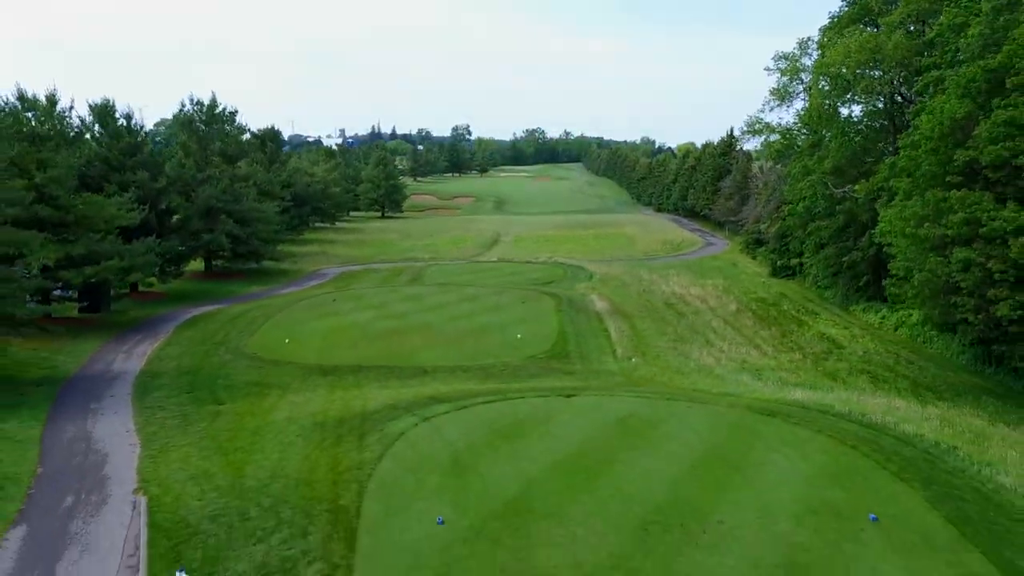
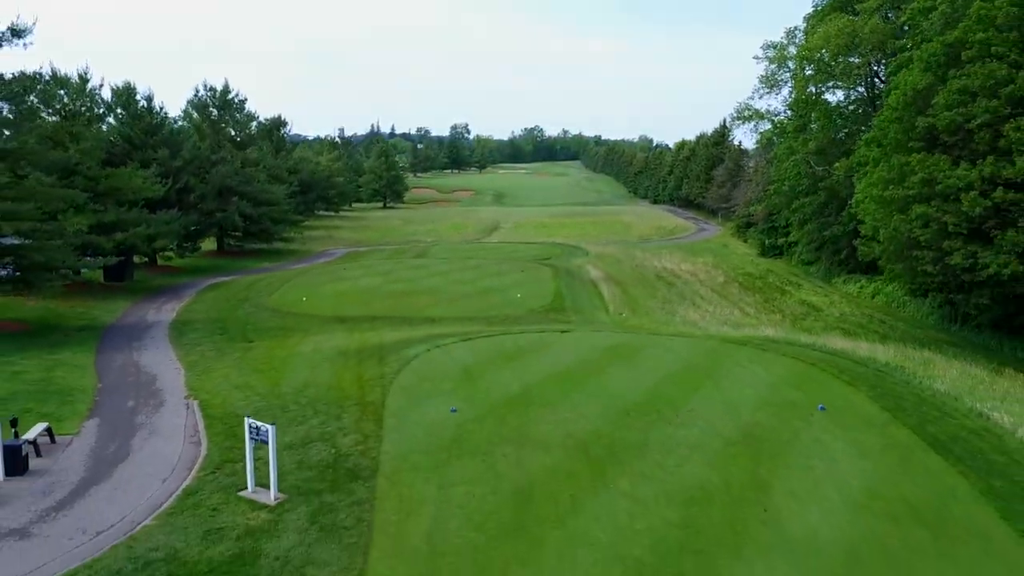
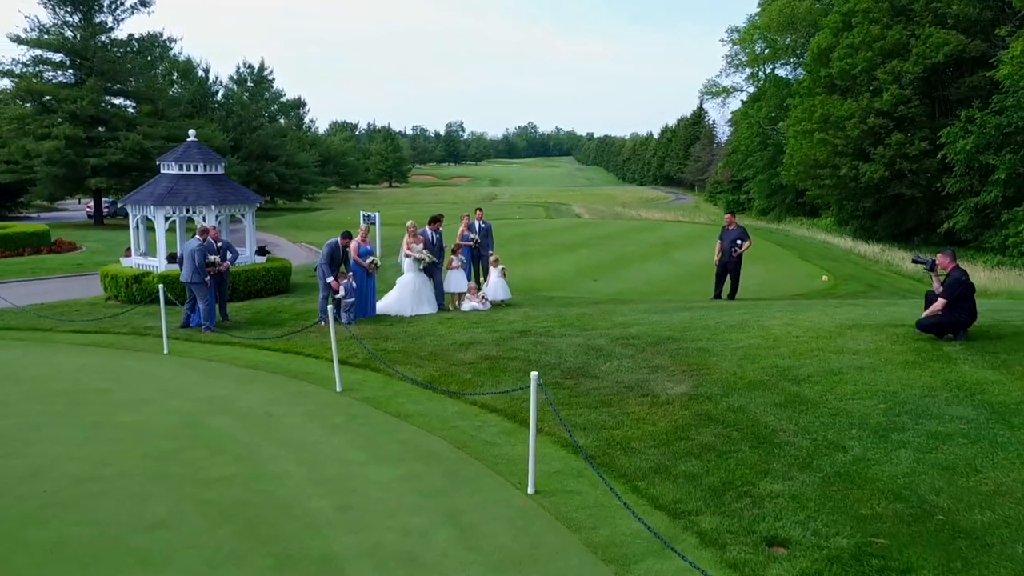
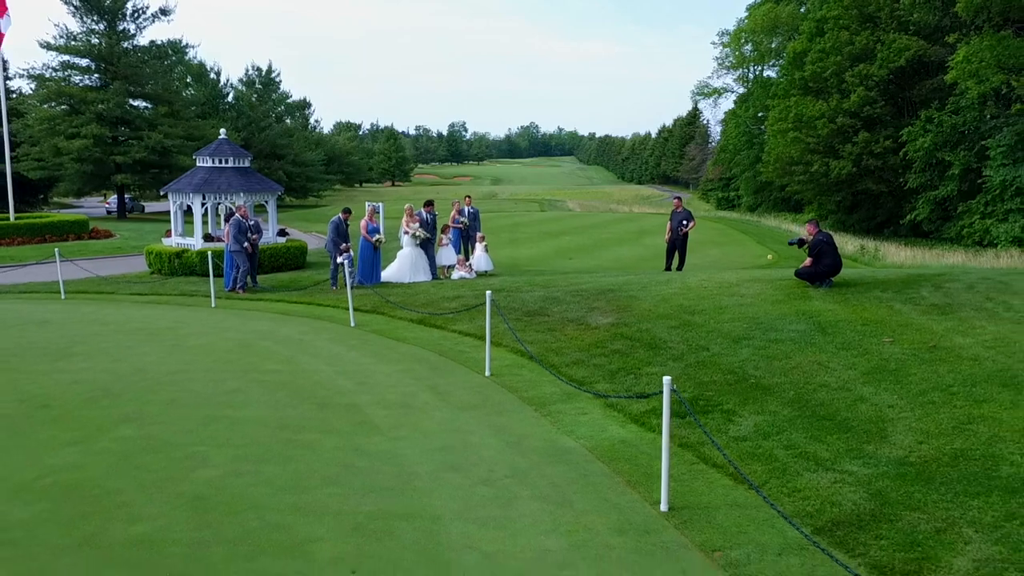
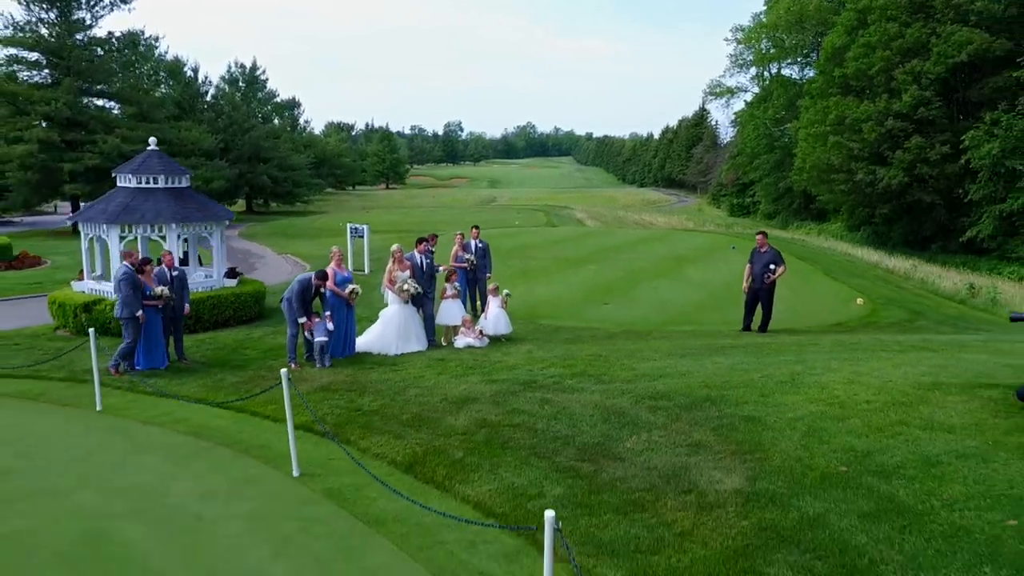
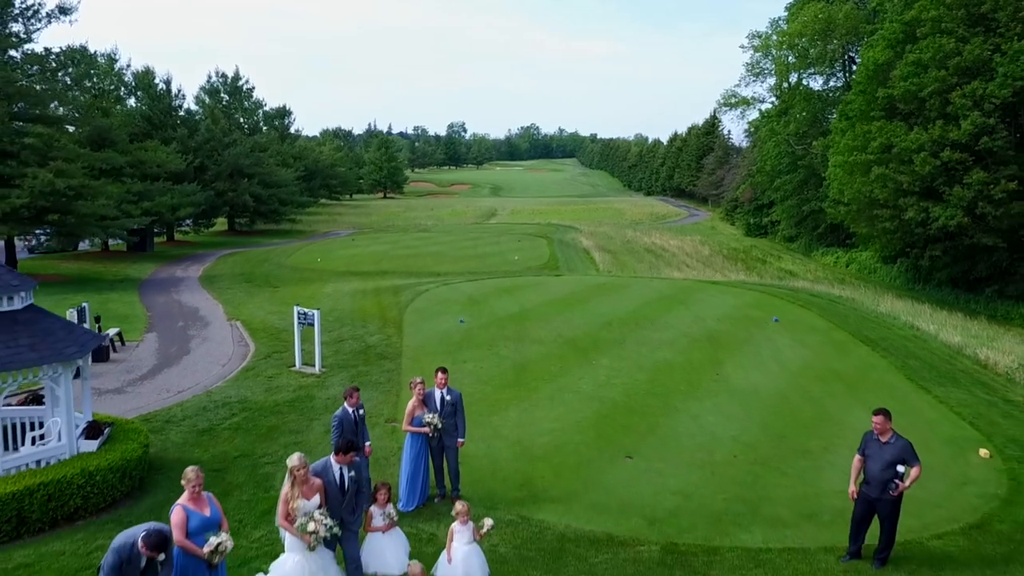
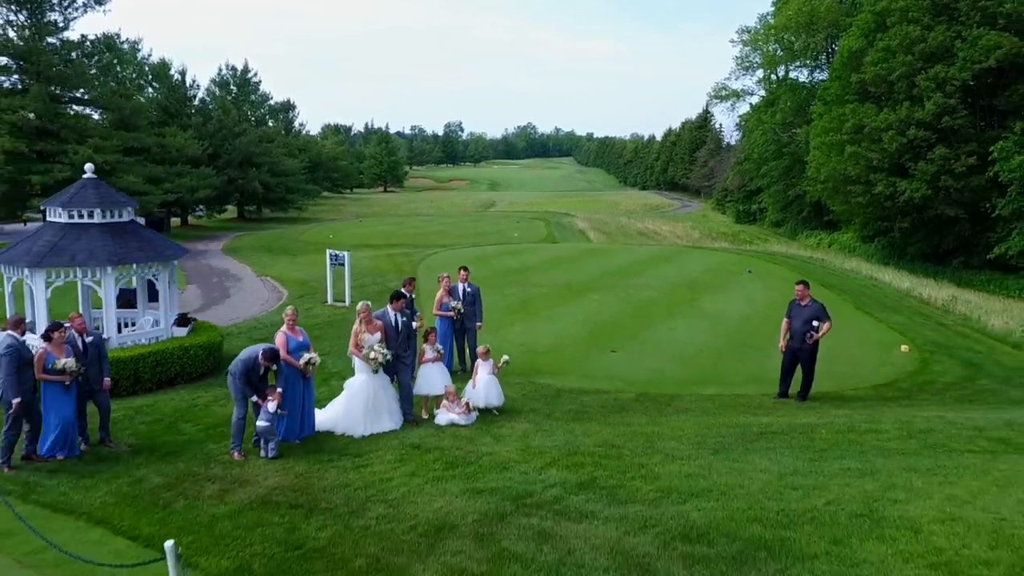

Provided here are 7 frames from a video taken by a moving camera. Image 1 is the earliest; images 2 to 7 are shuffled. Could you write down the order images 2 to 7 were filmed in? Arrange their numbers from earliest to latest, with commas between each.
2, 6, 7, 5, 3, 4
